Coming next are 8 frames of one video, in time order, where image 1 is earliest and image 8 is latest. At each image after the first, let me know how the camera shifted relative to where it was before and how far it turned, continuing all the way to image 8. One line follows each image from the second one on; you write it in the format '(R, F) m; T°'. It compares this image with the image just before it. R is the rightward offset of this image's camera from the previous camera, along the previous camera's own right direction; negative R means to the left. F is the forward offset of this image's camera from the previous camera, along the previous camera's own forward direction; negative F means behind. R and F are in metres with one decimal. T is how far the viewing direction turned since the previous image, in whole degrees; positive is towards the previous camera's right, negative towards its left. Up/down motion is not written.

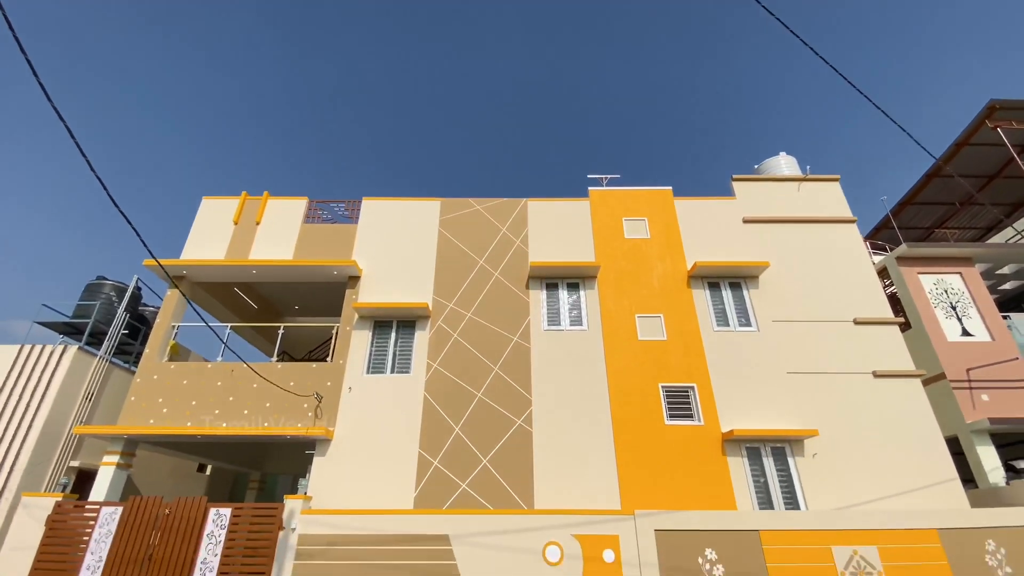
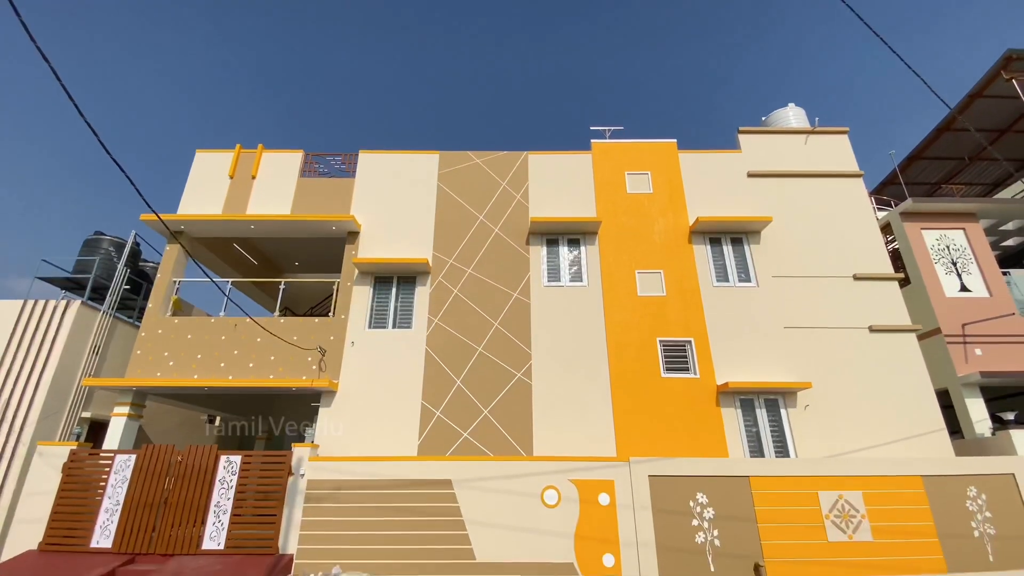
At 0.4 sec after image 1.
(0.0, 0.0) m; 0°
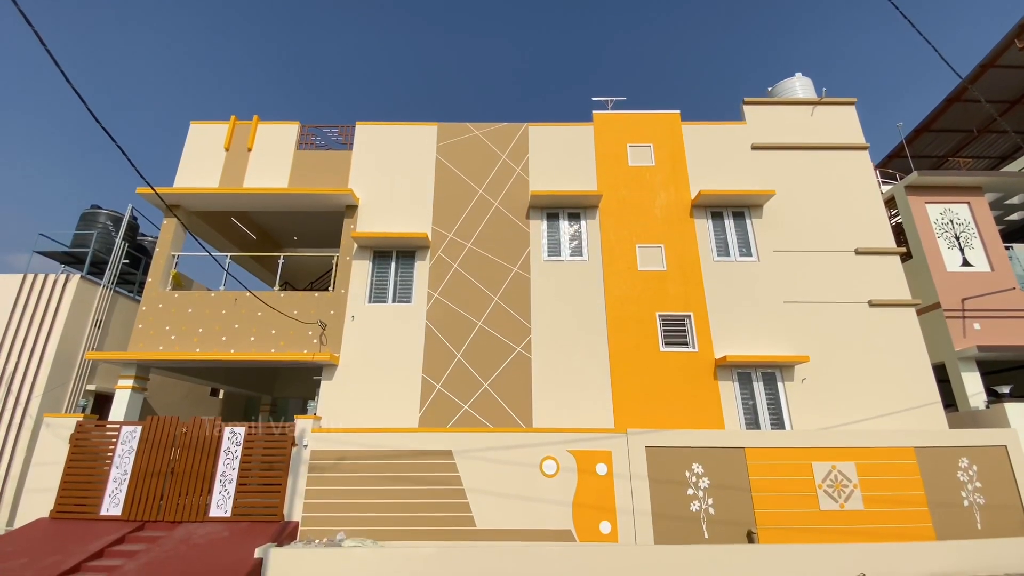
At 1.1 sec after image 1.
(0.0, 0.0) m; 0°
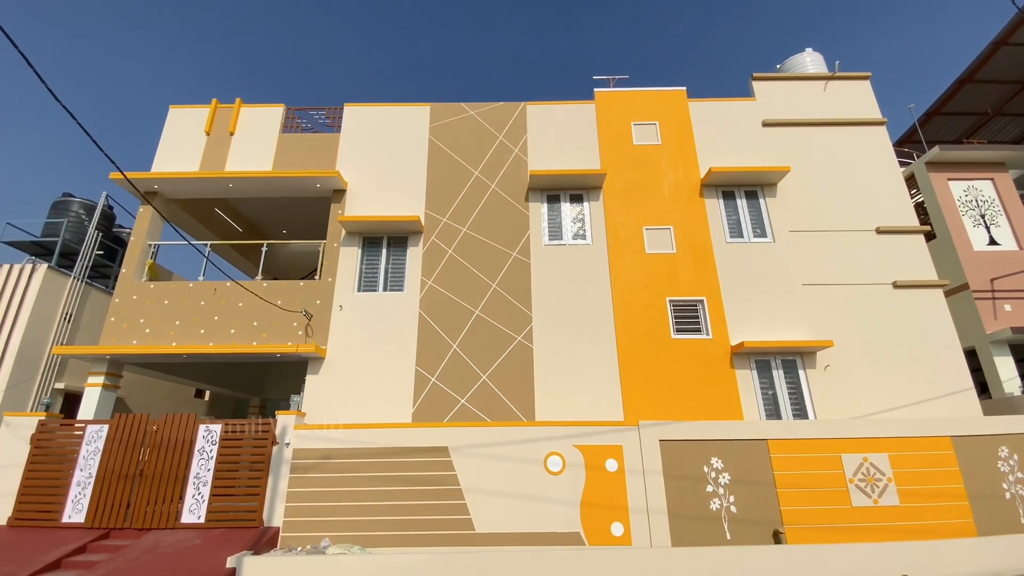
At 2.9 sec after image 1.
(+0.1, +0.8) m; 0°
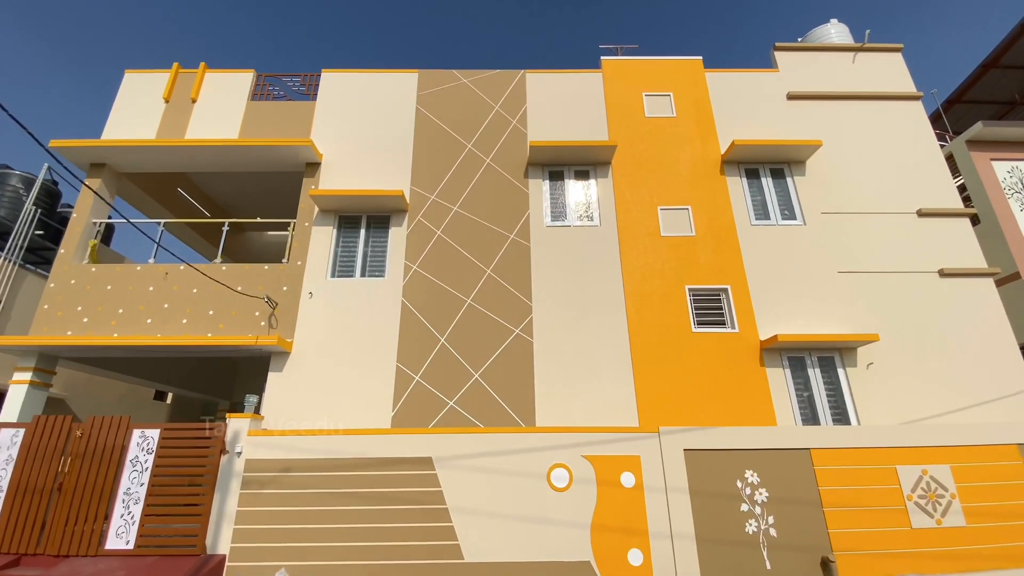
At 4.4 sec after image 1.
(0.0, +1.4) m; 0°
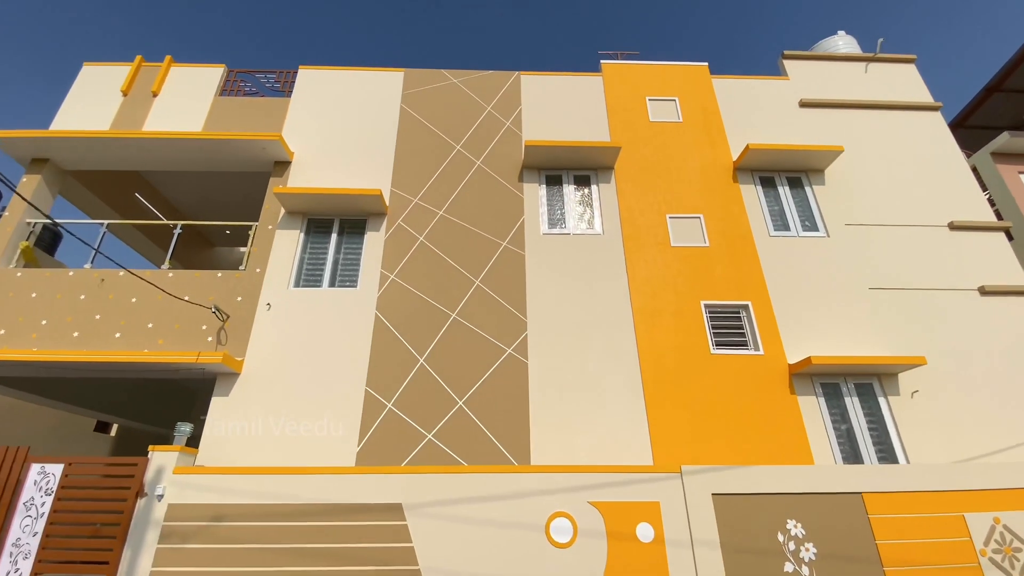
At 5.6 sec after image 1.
(0.0, +1.3) m; +1°
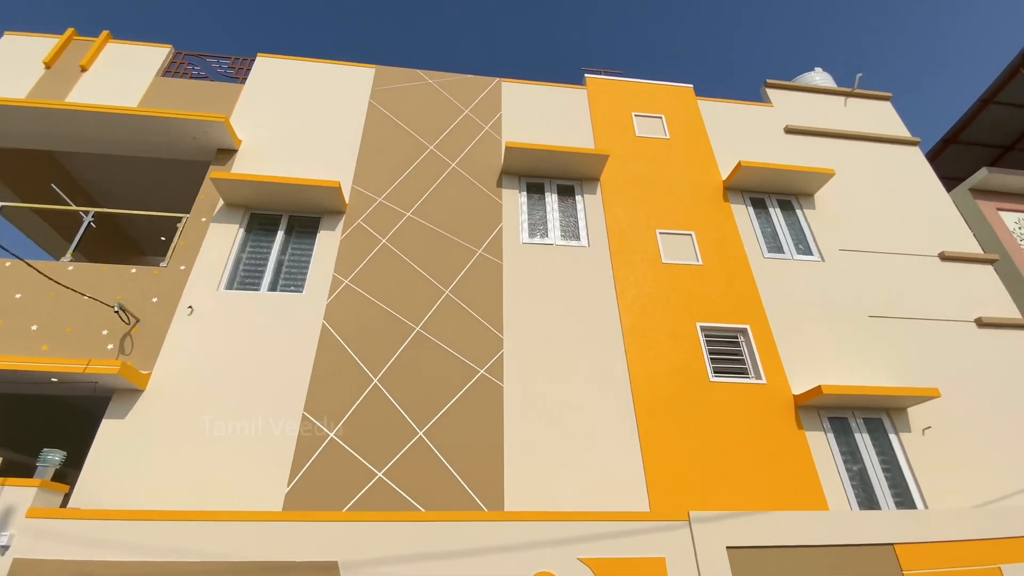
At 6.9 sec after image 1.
(-0.2, +1.1) m; +4°
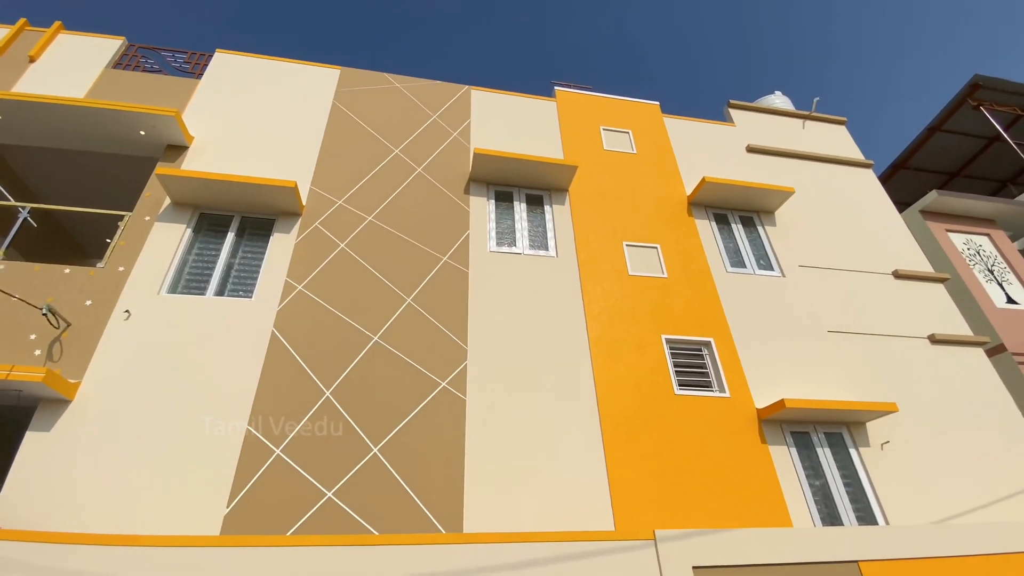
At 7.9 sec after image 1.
(0.0, +0.2) m; +4°
